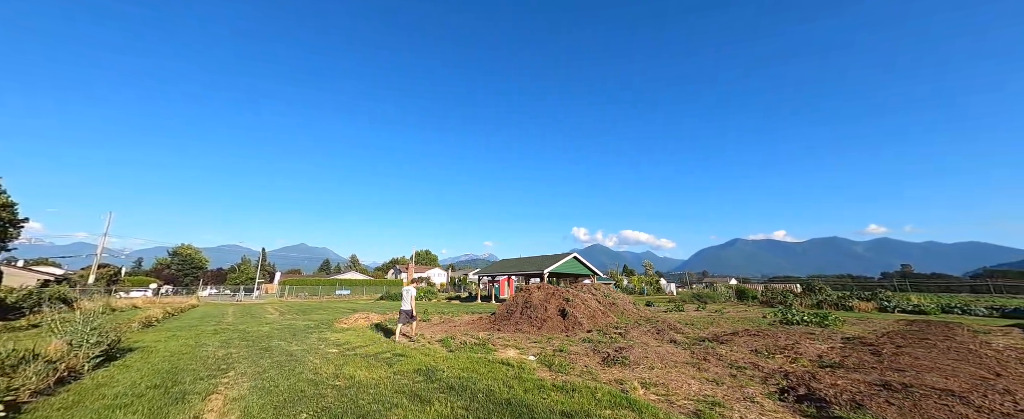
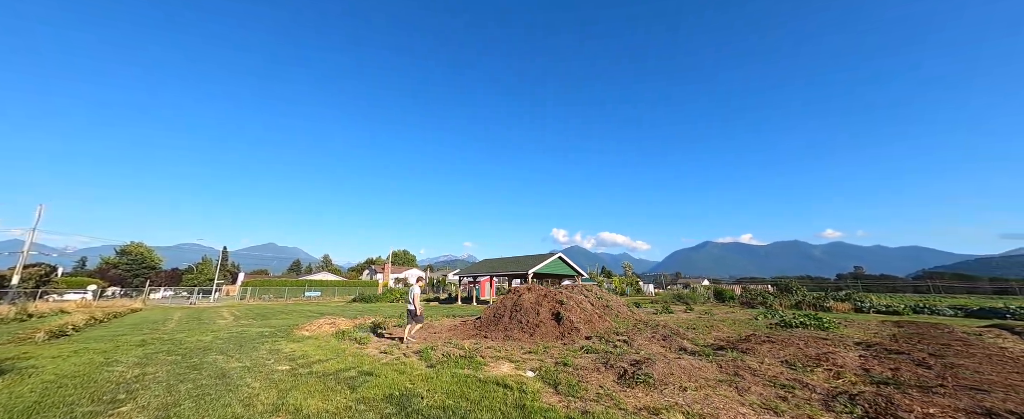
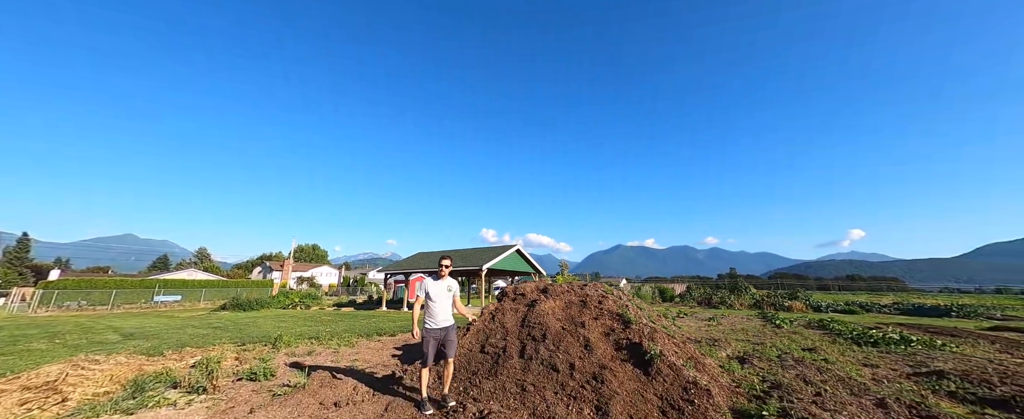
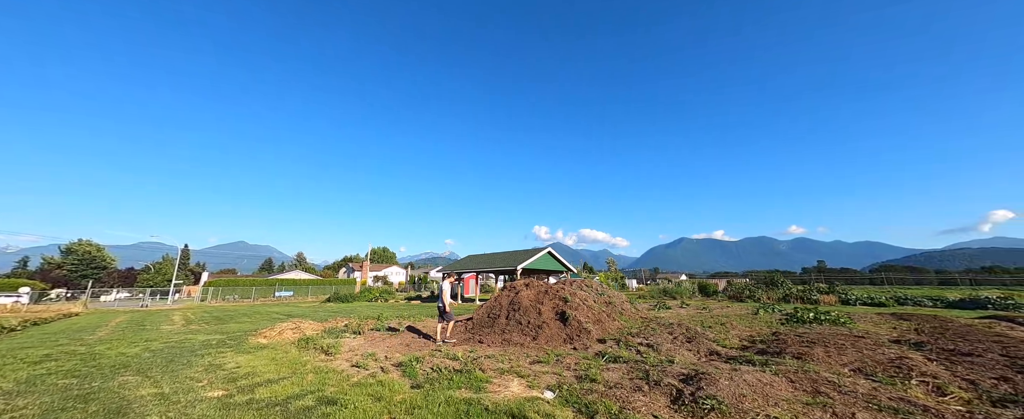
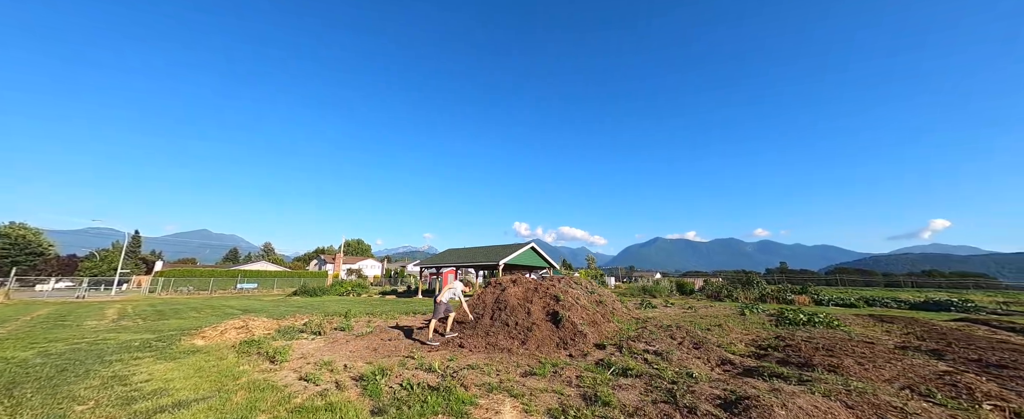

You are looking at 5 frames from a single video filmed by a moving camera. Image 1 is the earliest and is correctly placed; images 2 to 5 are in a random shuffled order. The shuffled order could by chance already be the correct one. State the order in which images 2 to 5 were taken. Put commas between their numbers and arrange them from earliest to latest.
2, 4, 5, 3
